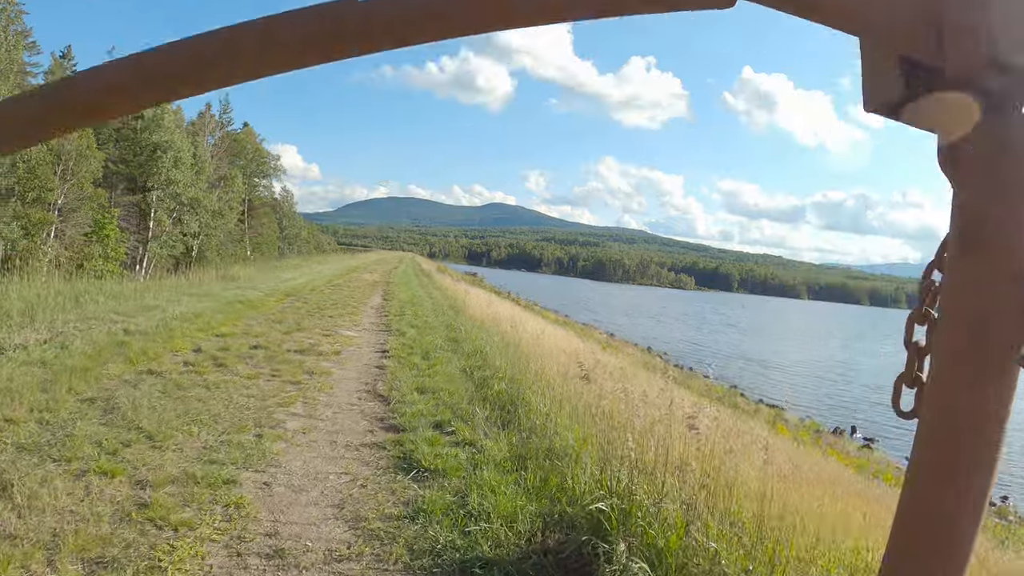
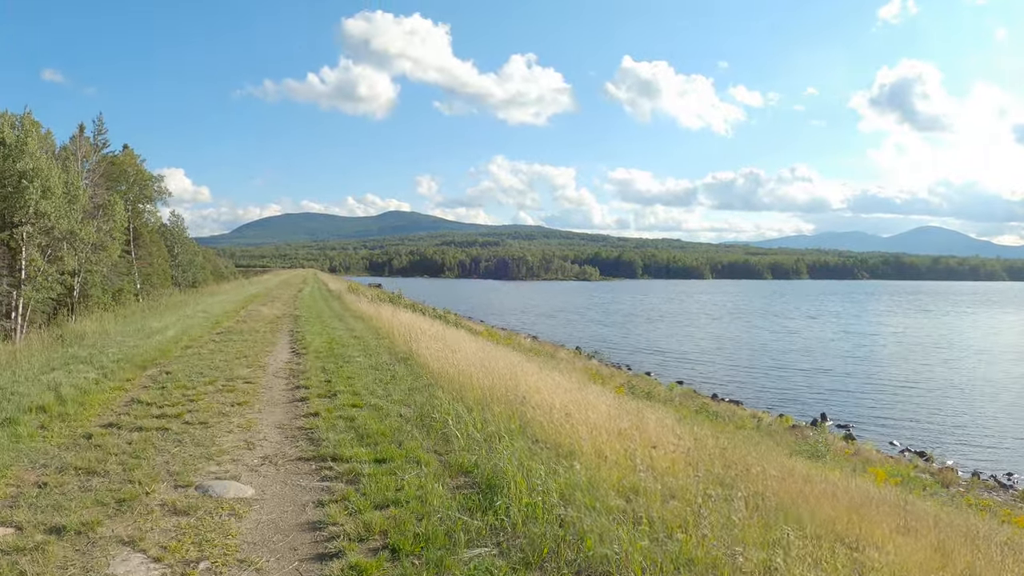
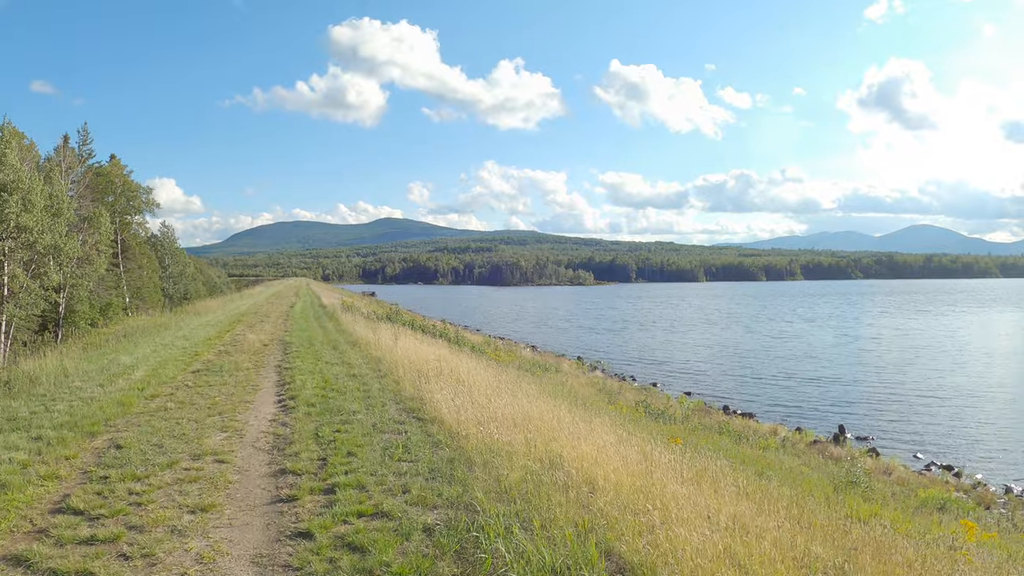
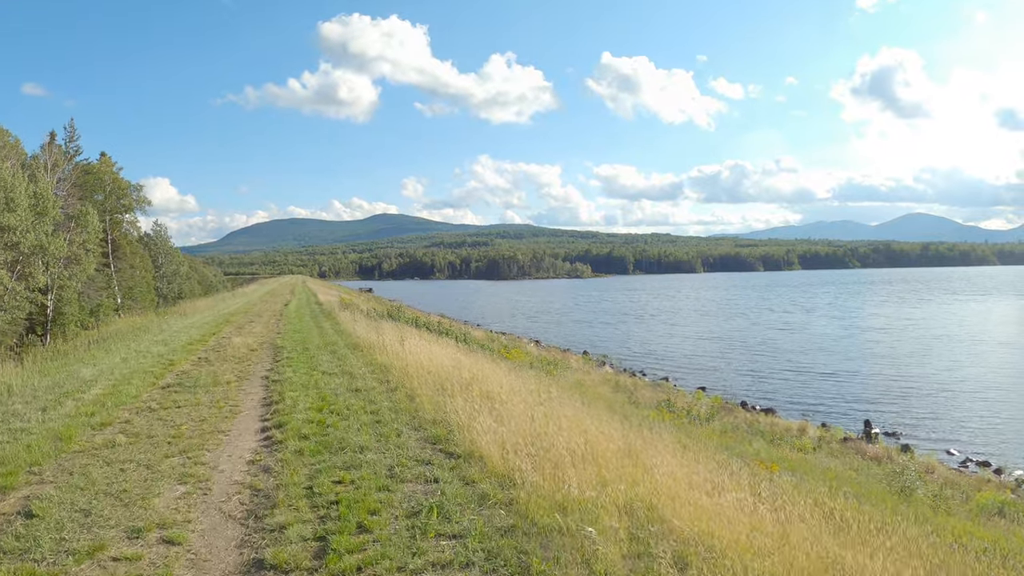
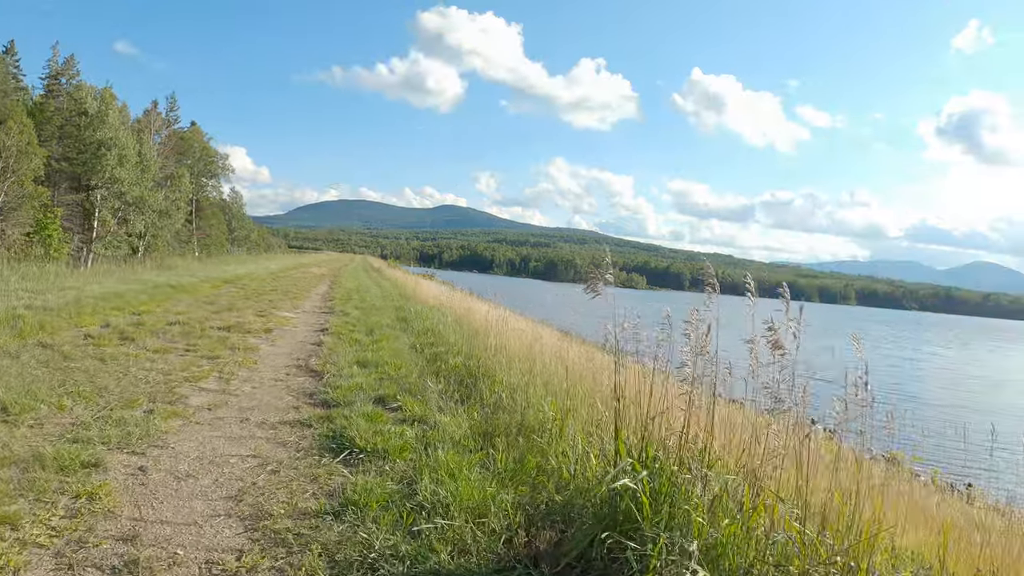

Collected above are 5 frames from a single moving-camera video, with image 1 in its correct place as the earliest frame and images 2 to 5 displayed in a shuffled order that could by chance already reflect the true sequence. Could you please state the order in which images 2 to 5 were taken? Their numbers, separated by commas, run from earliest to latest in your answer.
5, 2, 3, 4
